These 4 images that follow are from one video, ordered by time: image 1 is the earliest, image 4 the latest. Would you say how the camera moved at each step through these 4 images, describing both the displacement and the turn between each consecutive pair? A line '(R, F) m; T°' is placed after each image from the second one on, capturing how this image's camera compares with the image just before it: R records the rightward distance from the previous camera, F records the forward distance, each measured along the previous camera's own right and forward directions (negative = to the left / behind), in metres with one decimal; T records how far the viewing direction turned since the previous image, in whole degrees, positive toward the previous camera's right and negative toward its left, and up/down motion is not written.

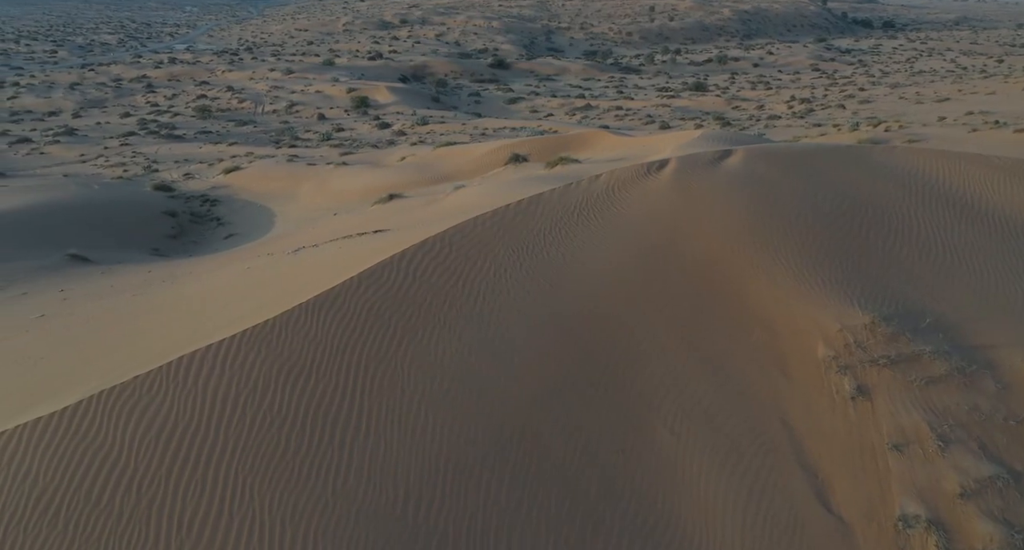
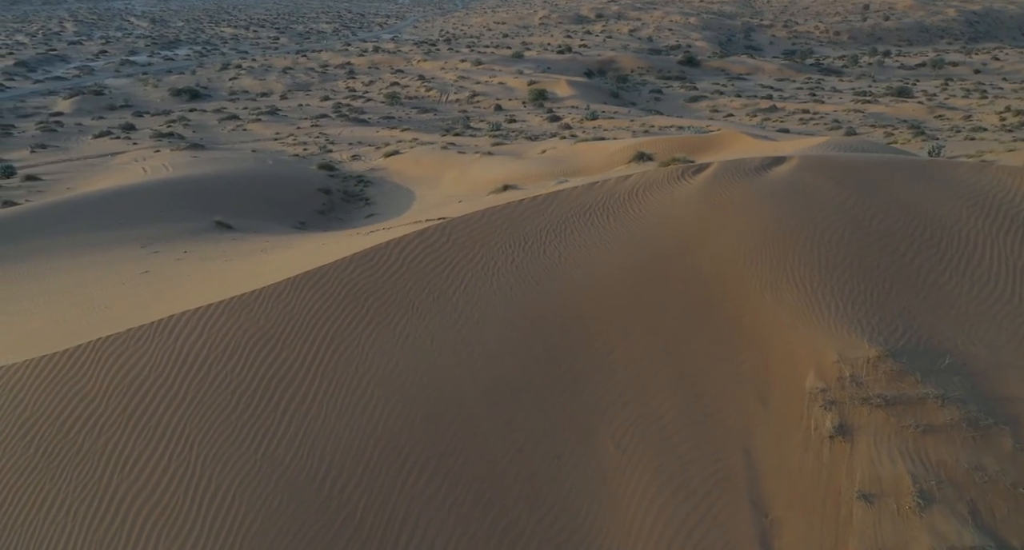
(+1.6, +0.2) m; -12°
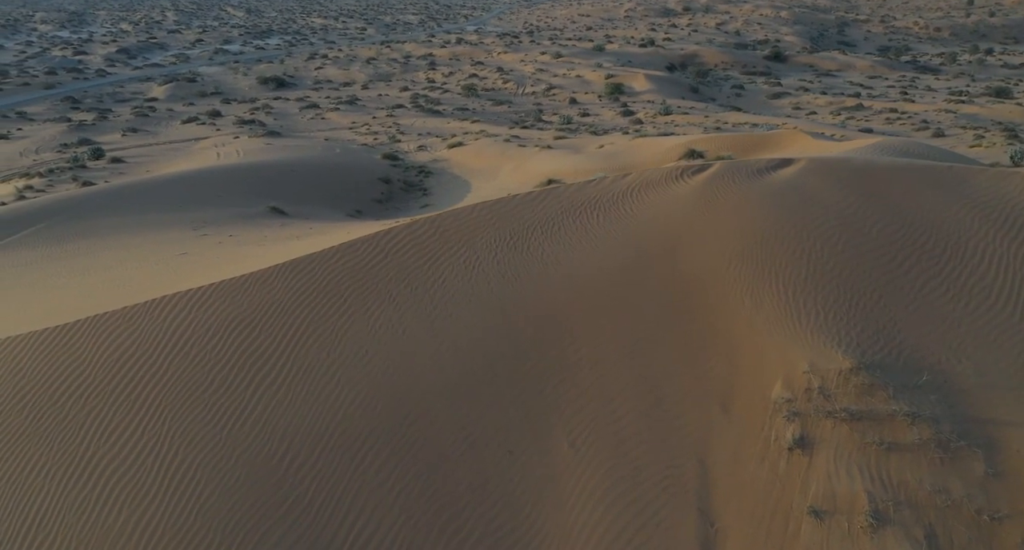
(+0.9, 0.0) m; -5°
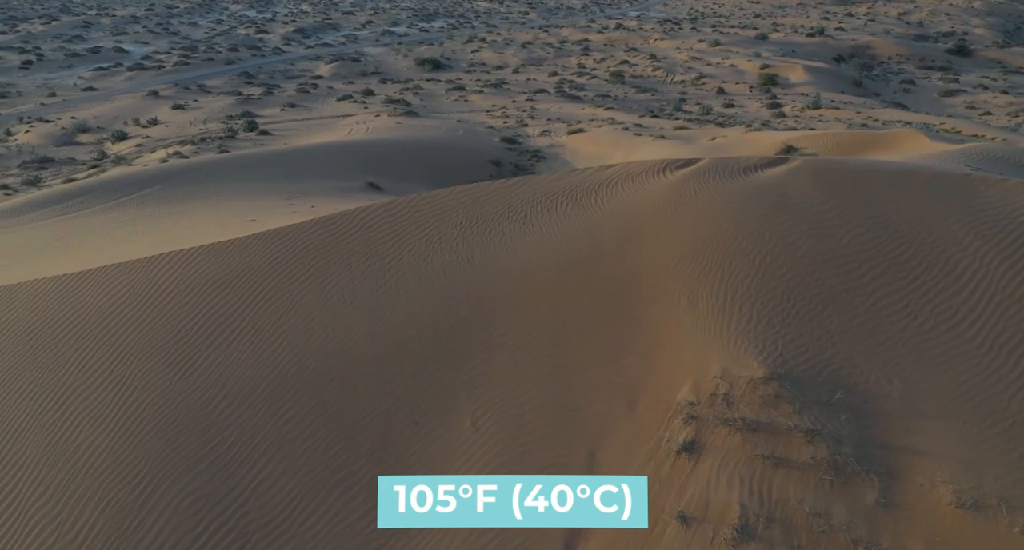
(+1.7, 0.0) m; -10°
